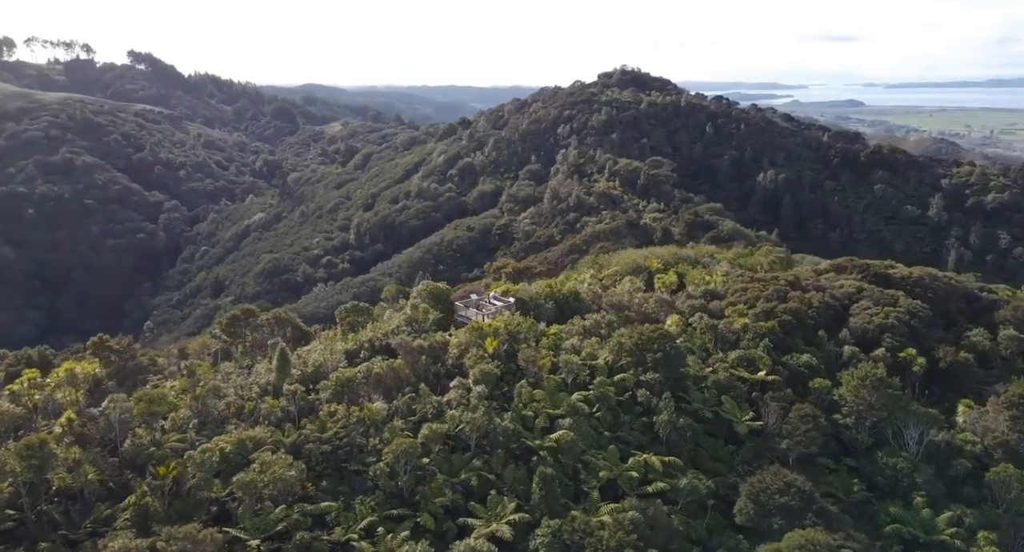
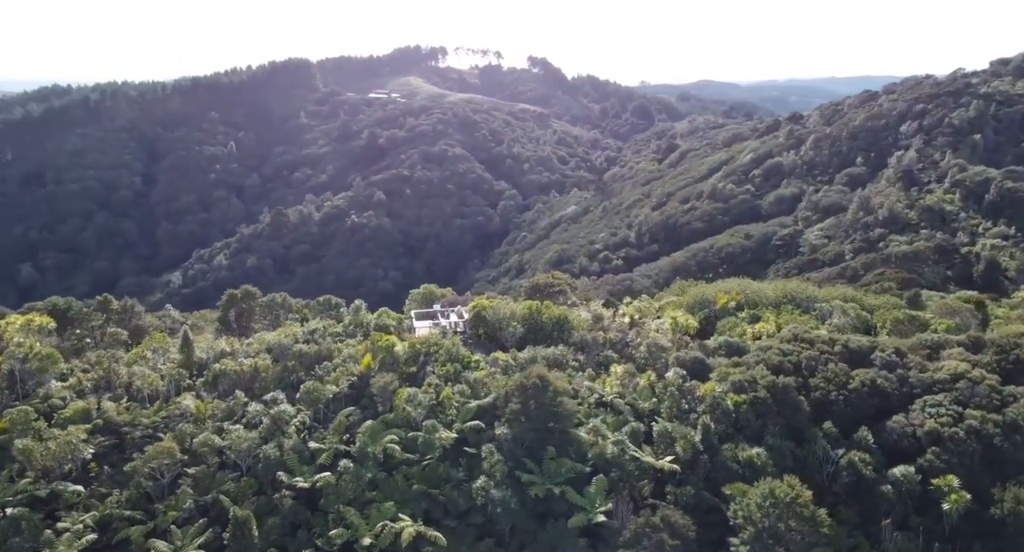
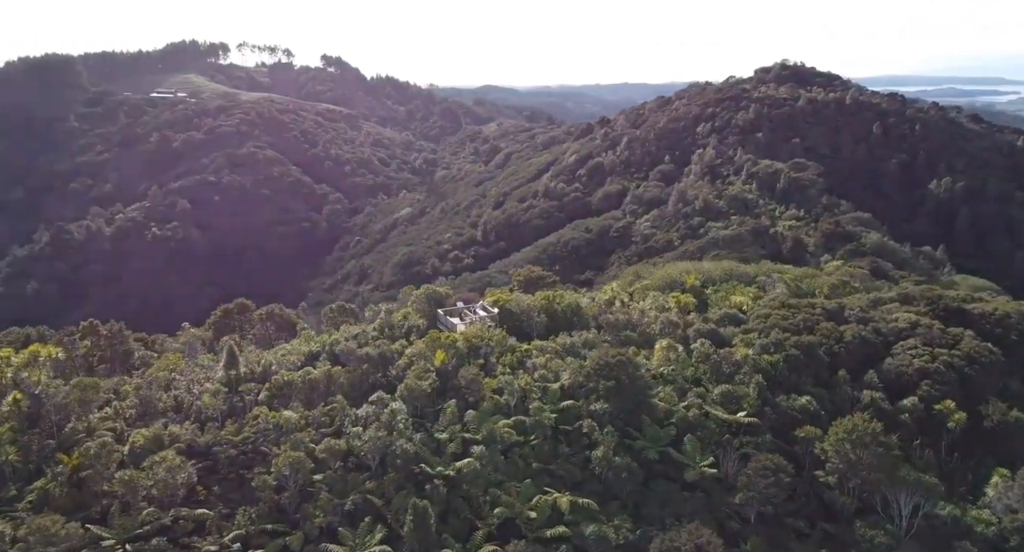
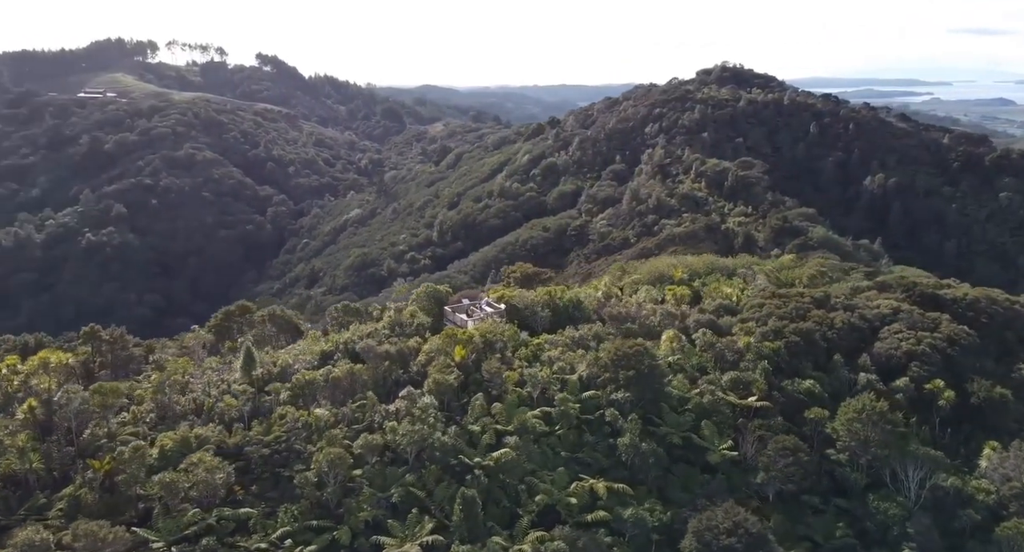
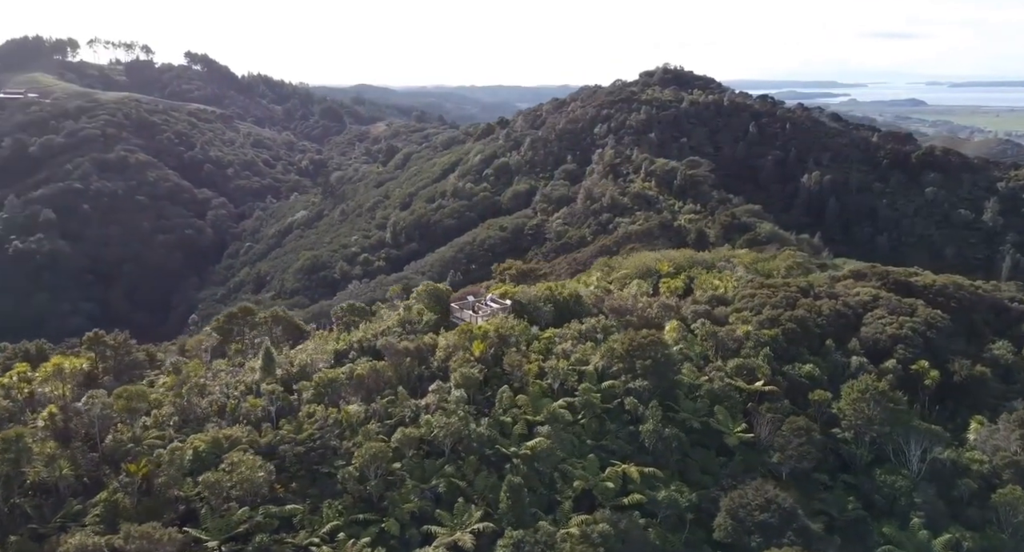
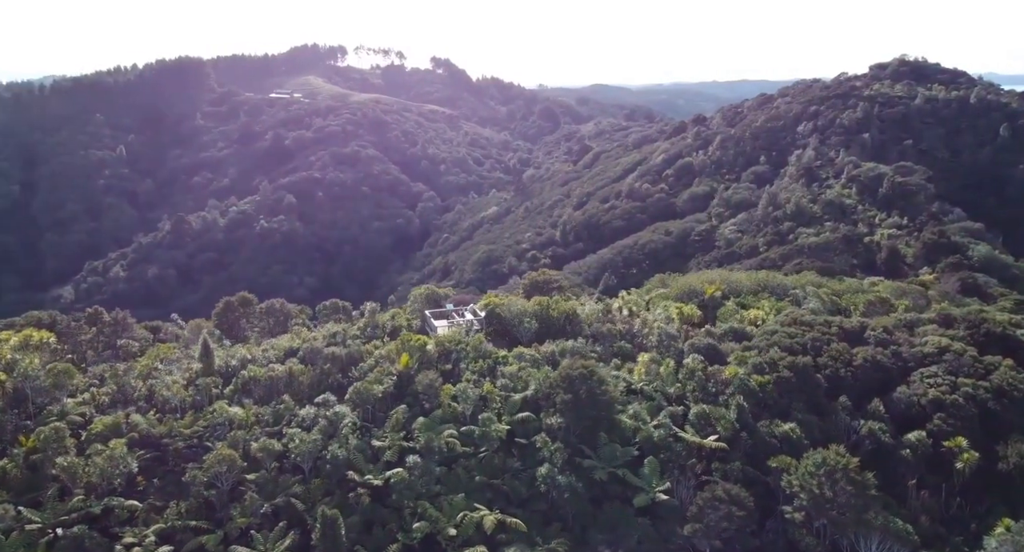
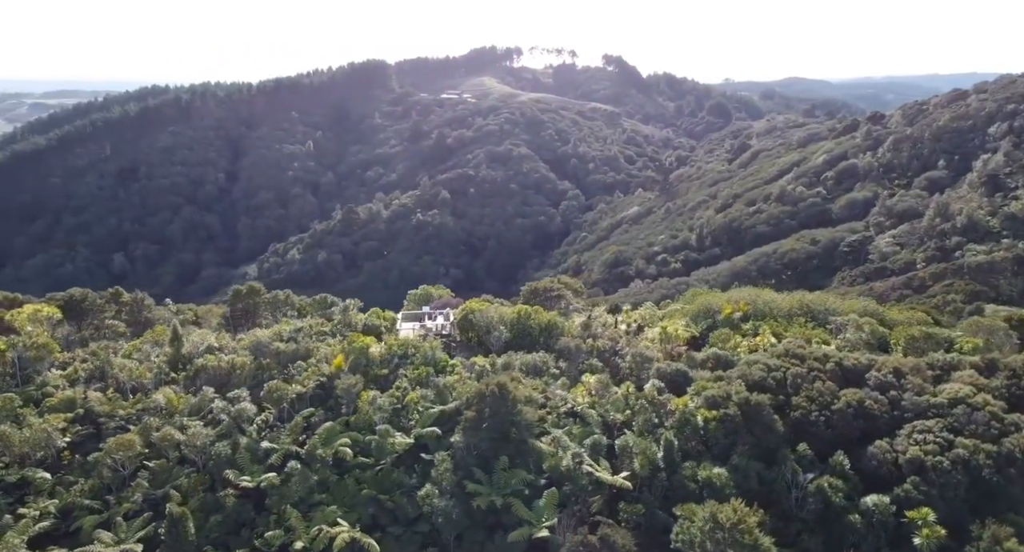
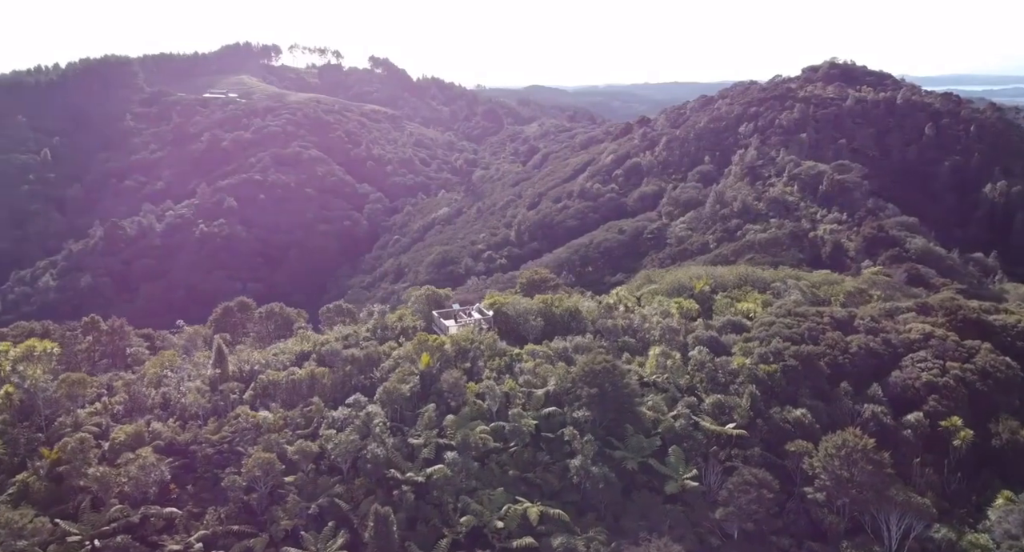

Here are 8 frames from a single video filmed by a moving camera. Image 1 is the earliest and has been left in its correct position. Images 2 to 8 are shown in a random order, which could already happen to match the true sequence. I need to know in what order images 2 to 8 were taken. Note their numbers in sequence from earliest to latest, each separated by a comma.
5, 4, 3, 8, 6, 2, 7
